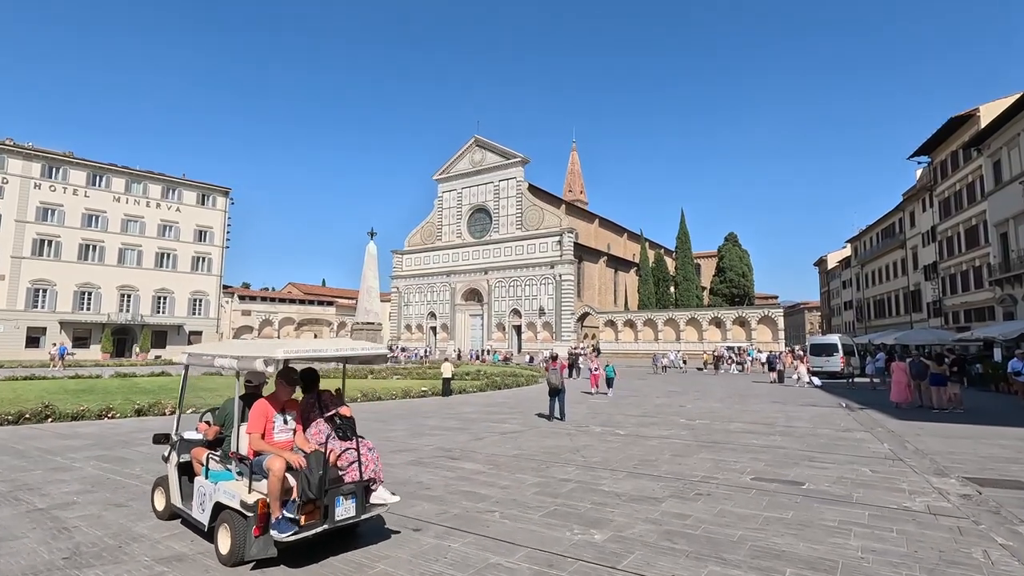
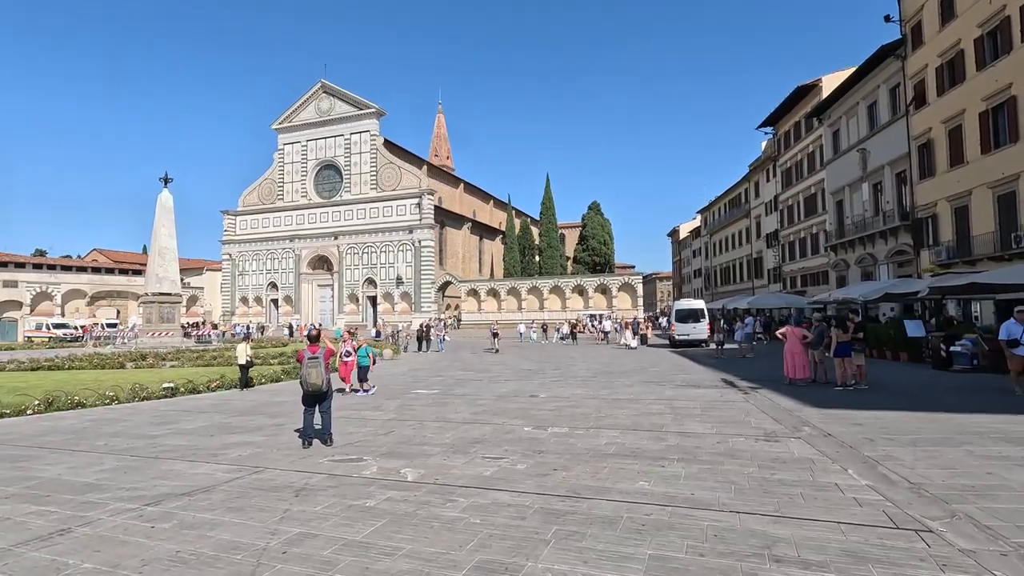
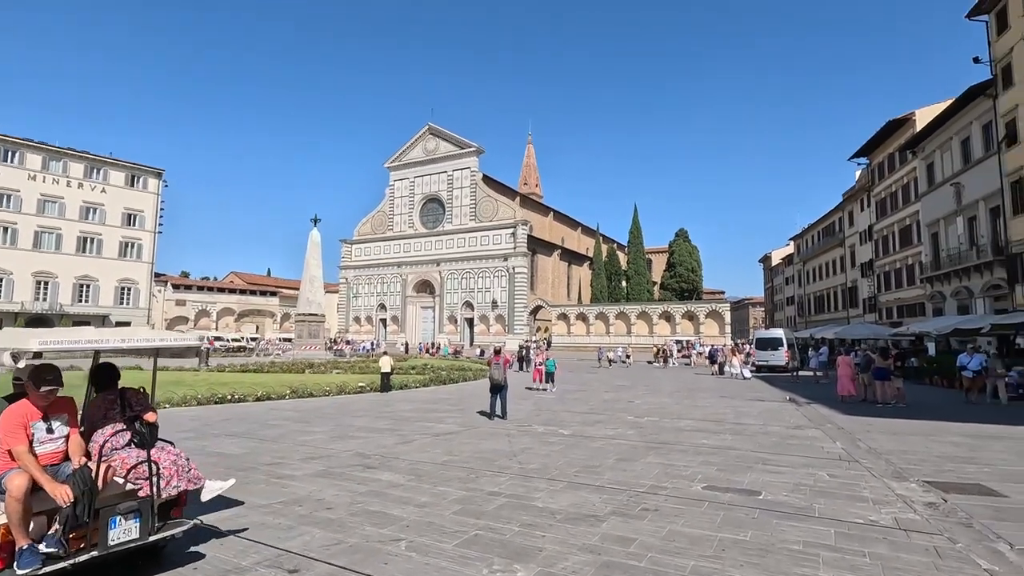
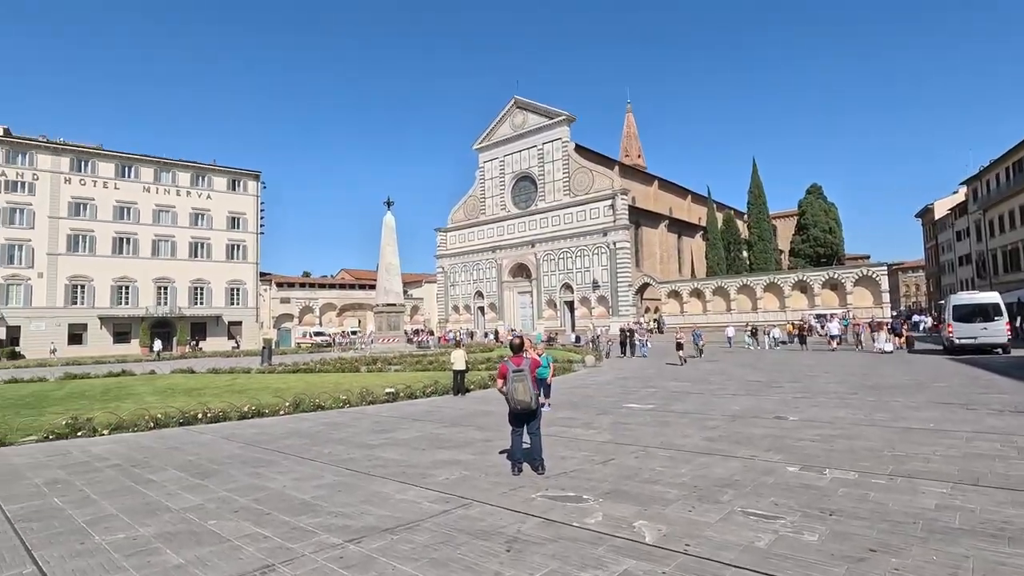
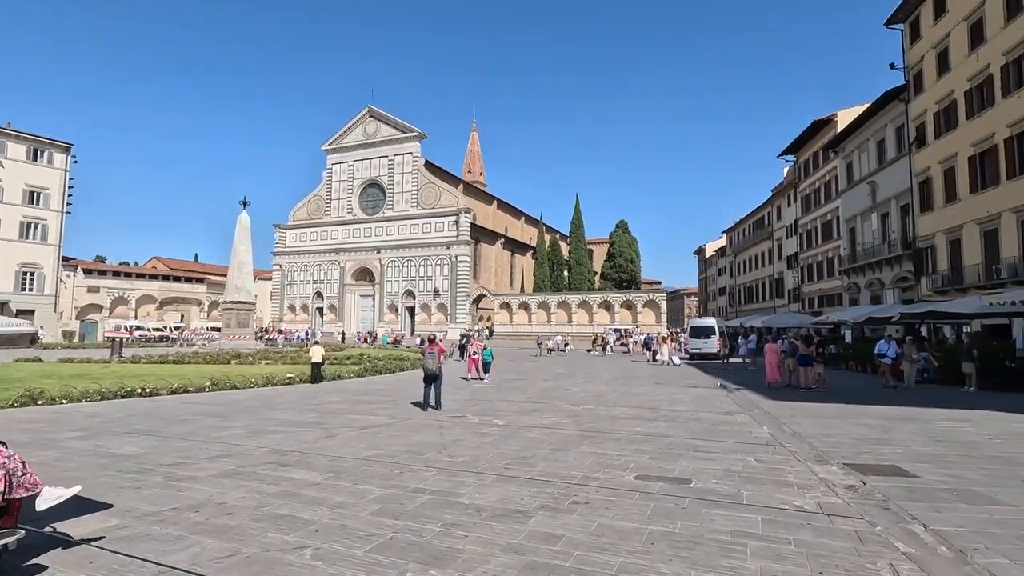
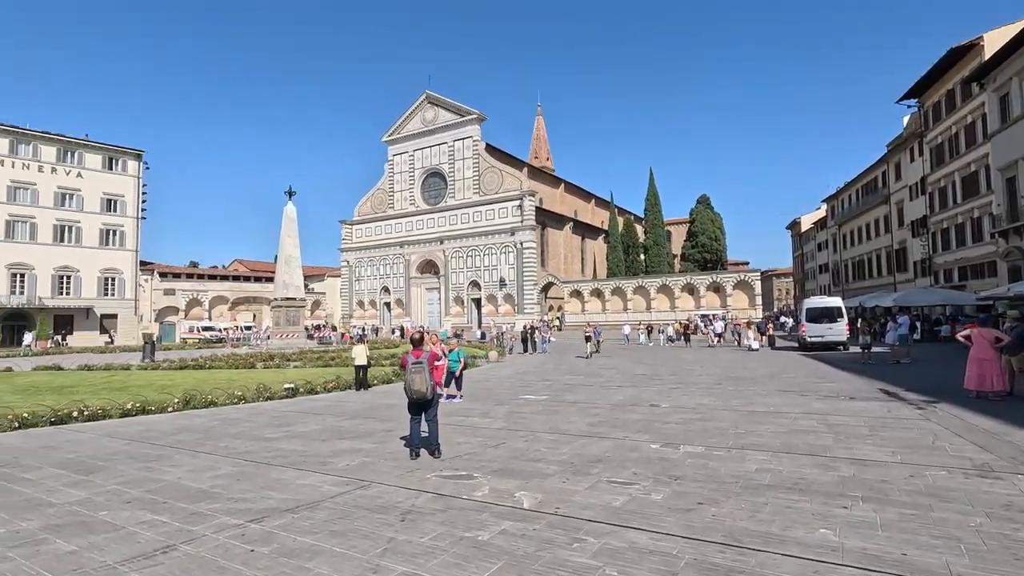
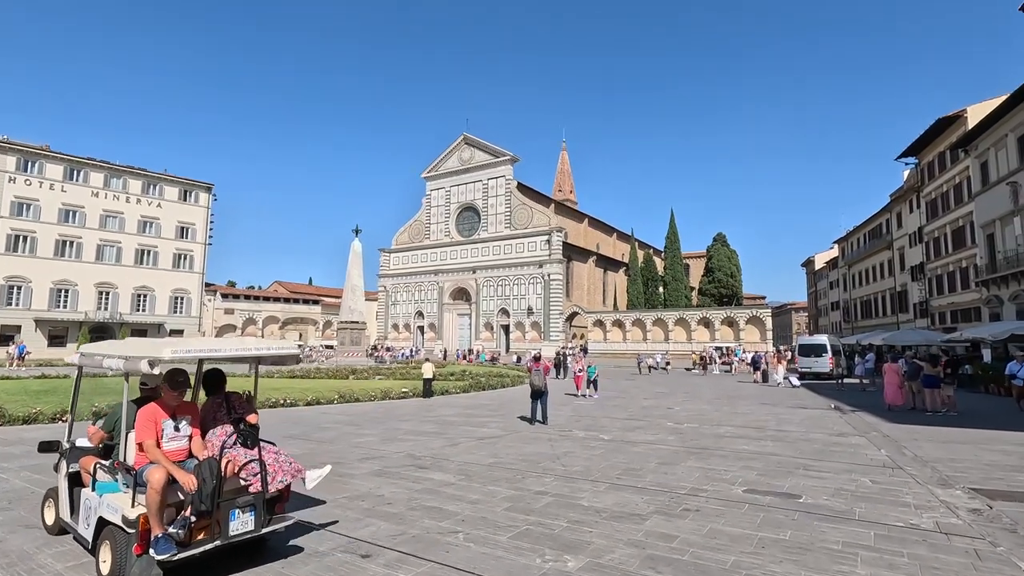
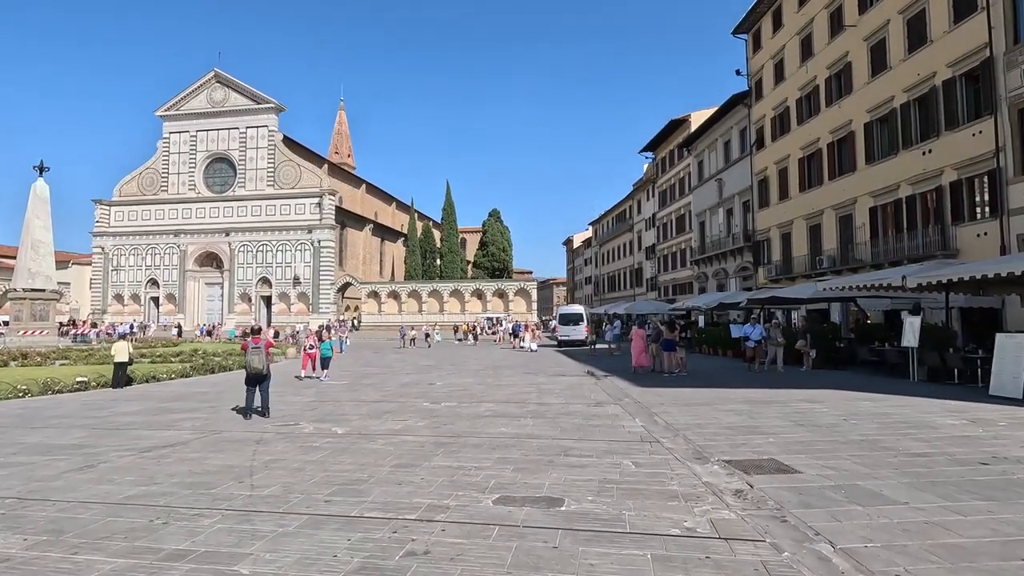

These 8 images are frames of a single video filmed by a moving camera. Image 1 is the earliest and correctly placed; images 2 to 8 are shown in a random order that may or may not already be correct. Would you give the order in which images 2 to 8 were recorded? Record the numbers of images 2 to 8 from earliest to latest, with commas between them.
7, 3, 5, 8, 2, 6, 4
